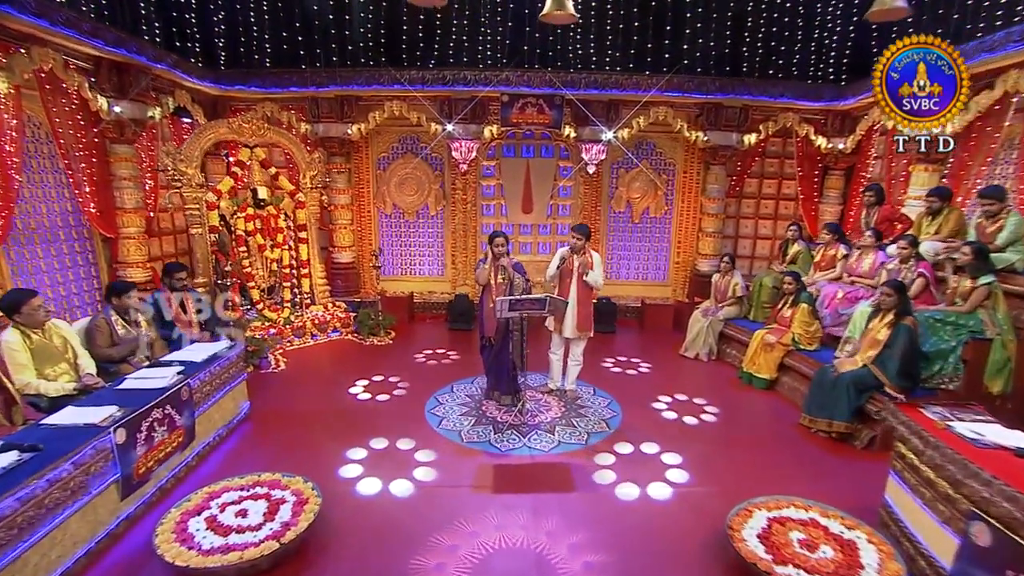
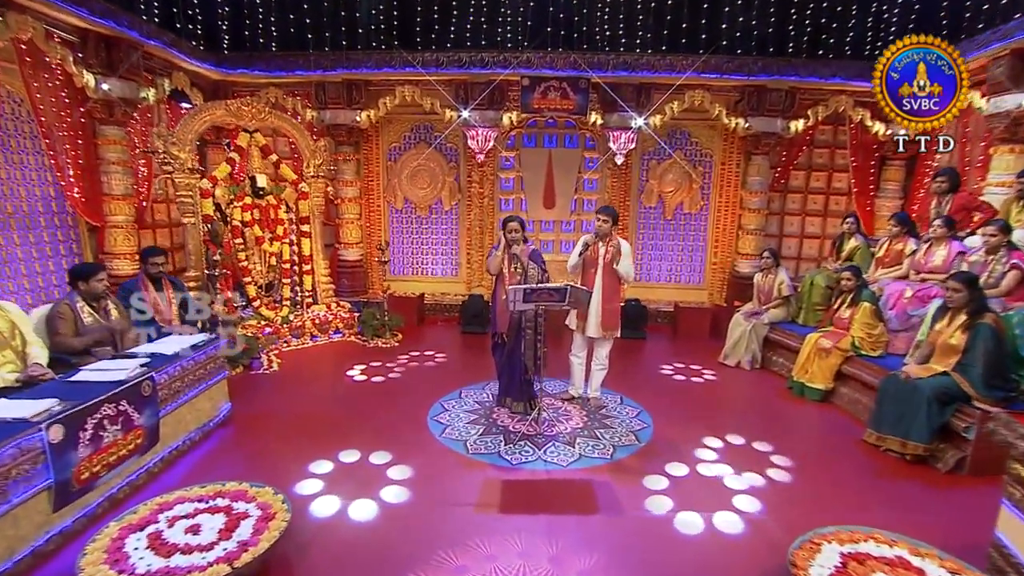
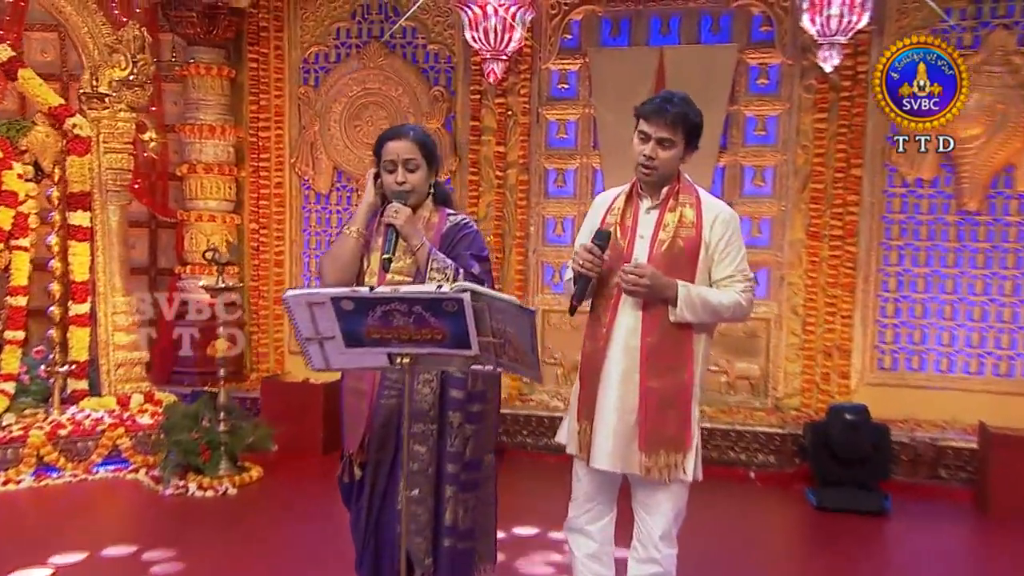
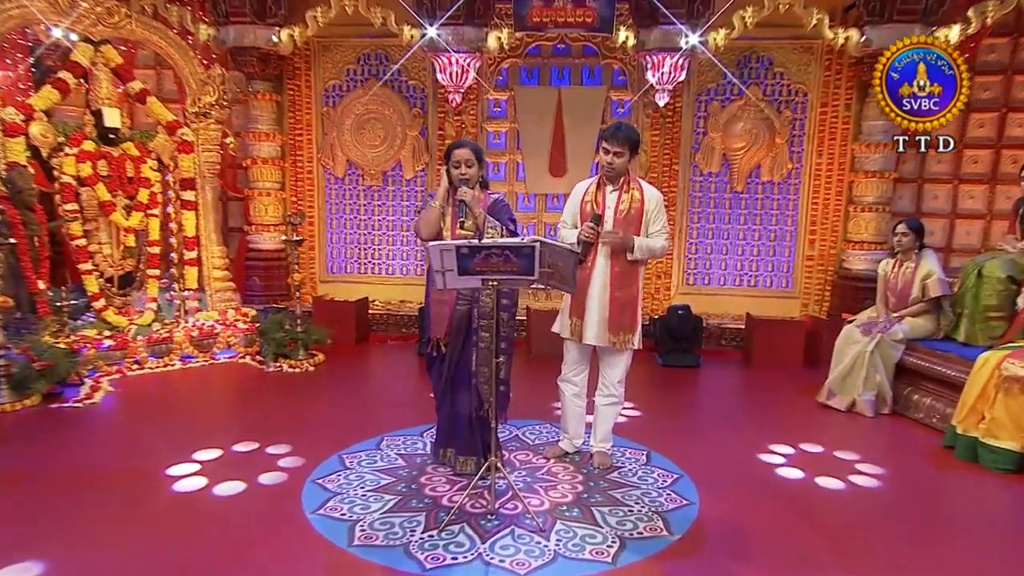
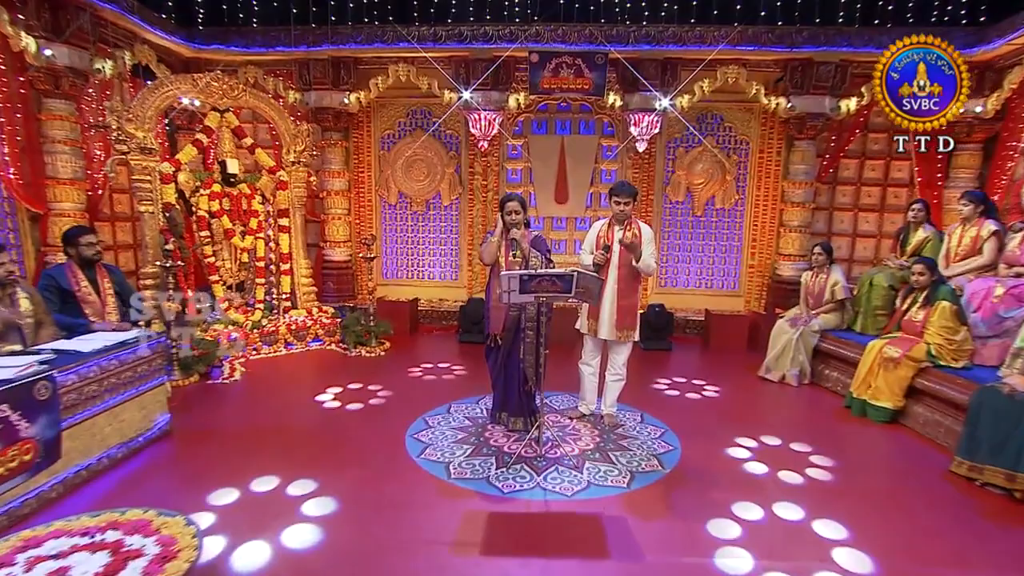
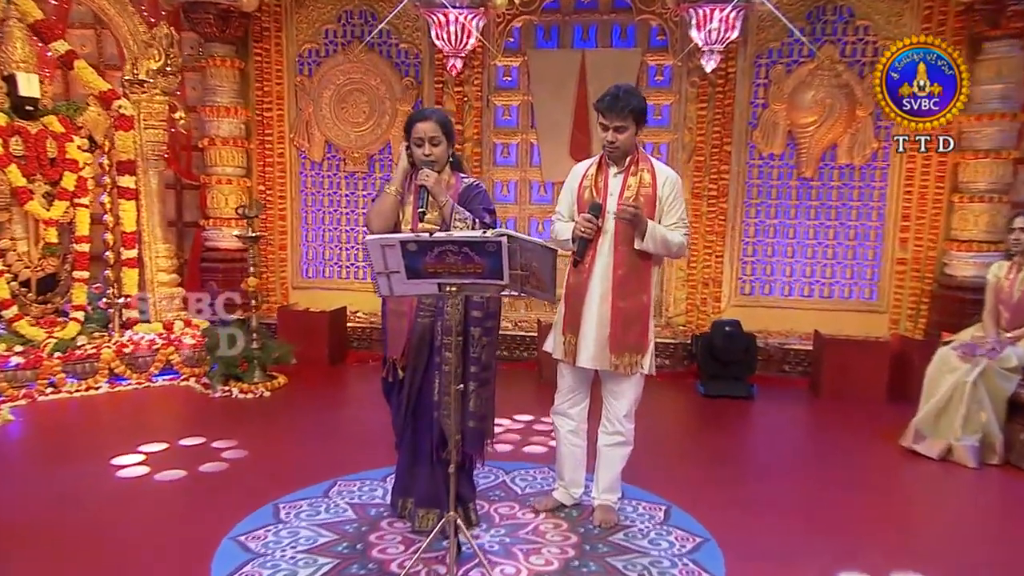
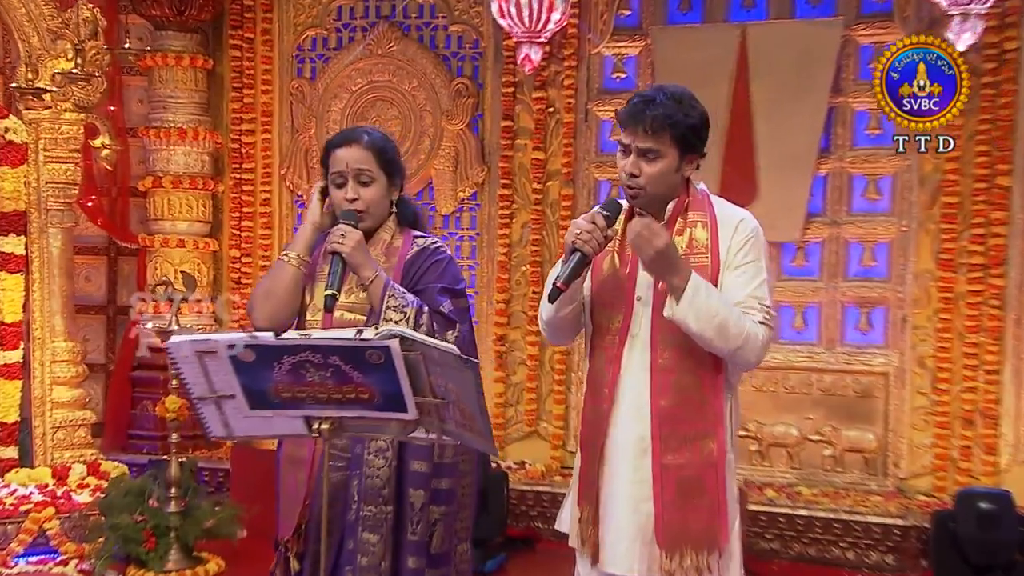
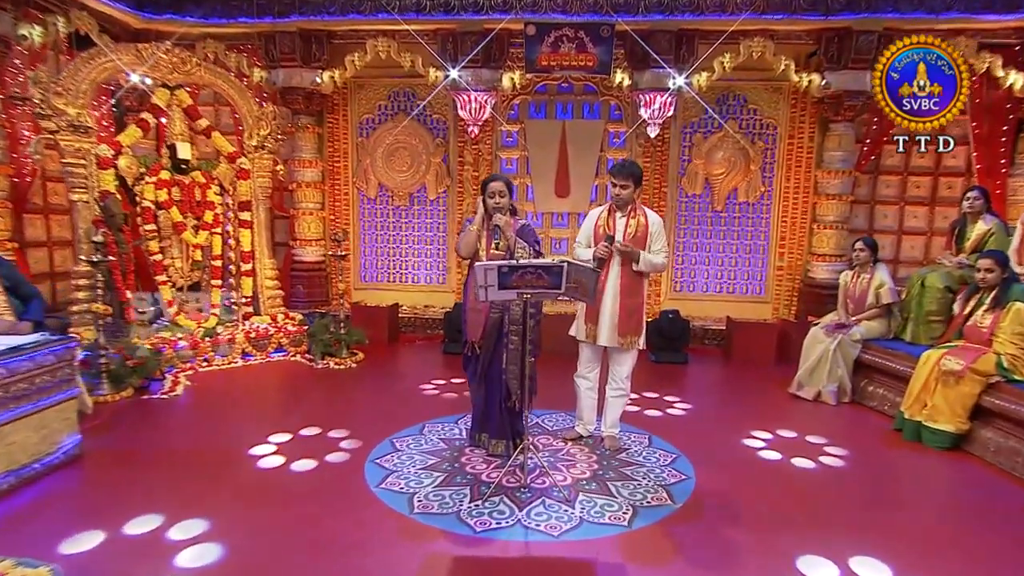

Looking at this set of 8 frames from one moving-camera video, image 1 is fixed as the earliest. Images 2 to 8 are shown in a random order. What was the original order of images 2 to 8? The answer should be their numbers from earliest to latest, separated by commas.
2, 5, 8, 4, 6, 3, 7
